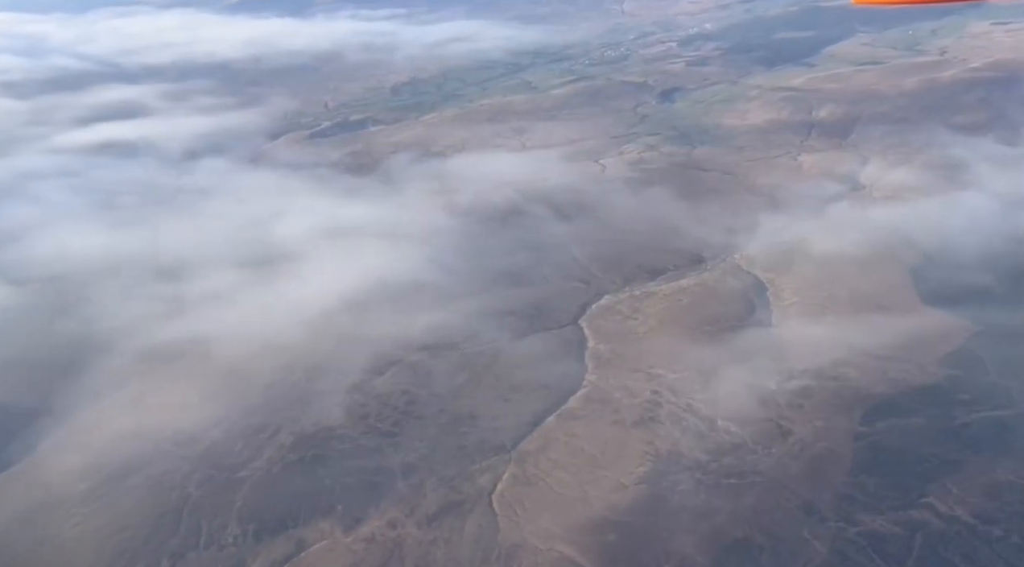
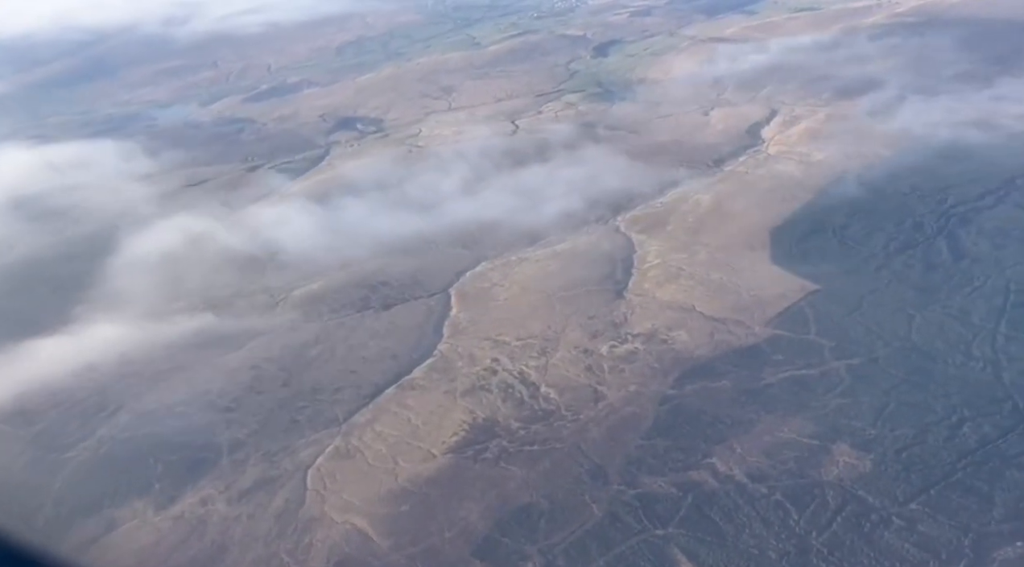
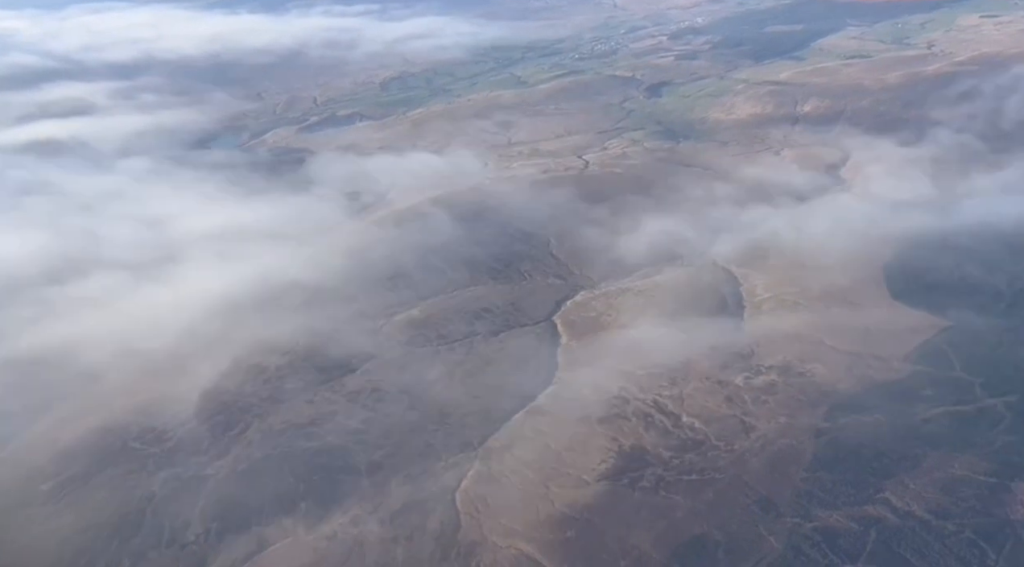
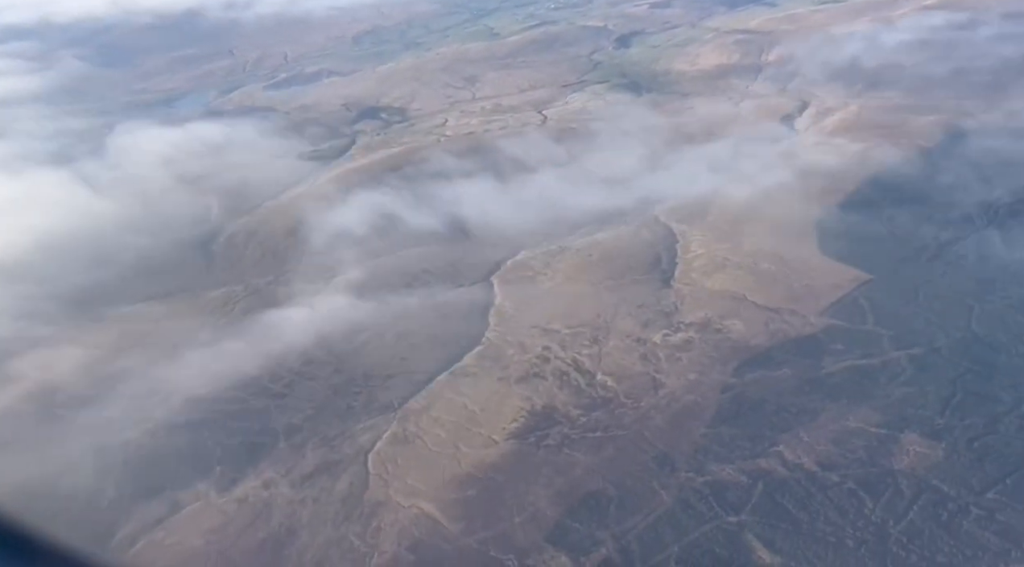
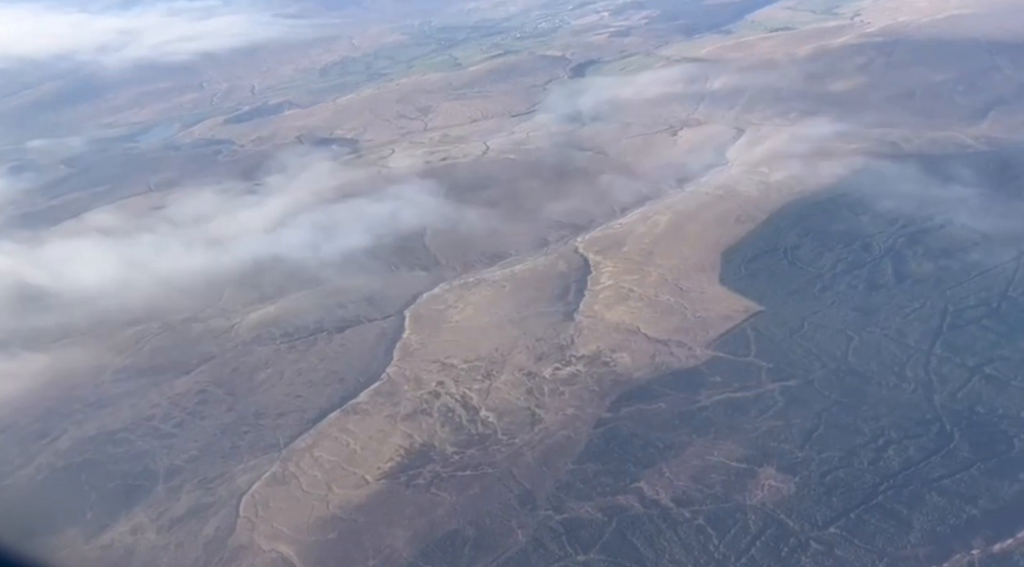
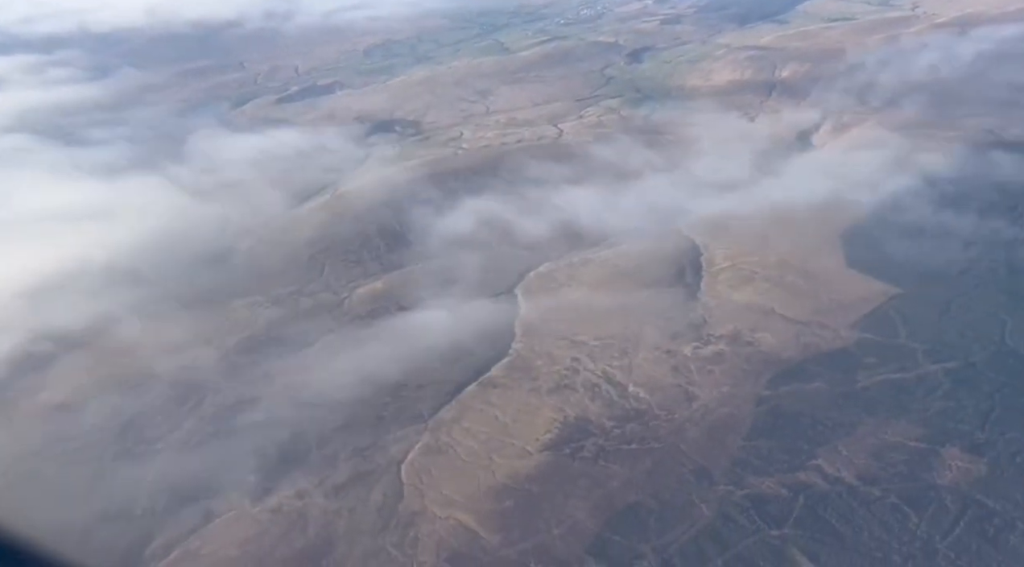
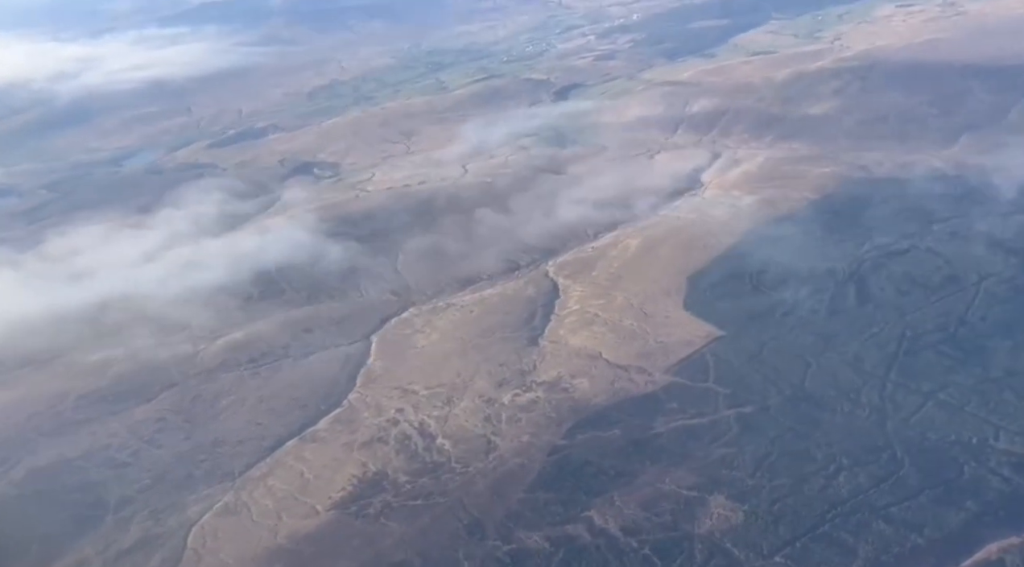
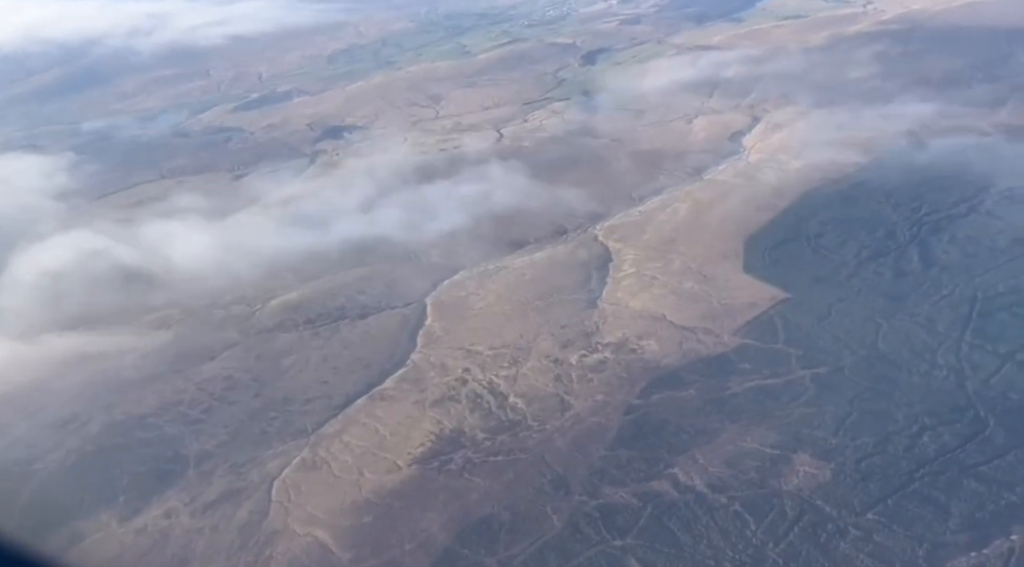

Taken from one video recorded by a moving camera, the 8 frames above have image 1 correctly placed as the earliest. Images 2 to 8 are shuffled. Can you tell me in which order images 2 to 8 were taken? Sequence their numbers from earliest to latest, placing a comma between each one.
3, 6, 4, 2, 8, 5, 7
